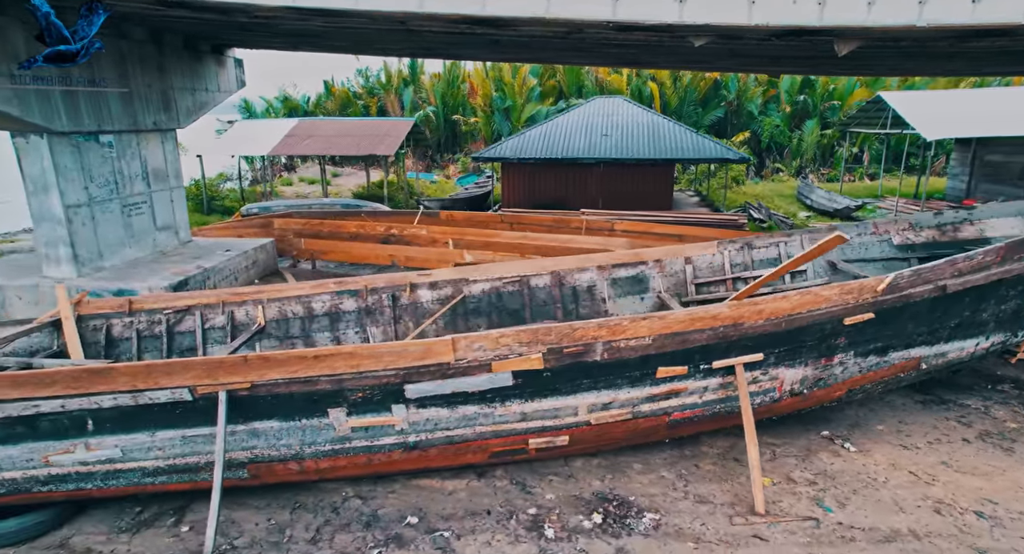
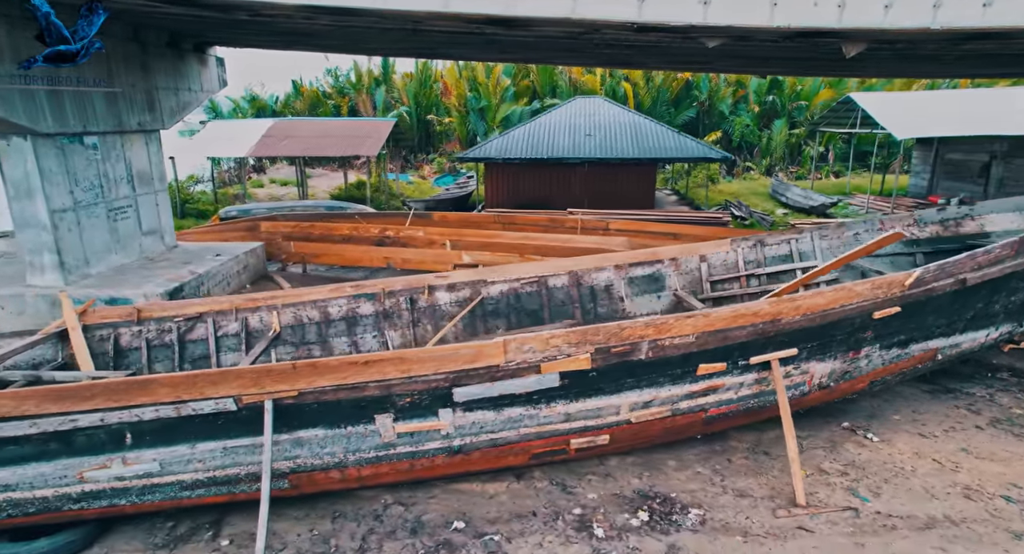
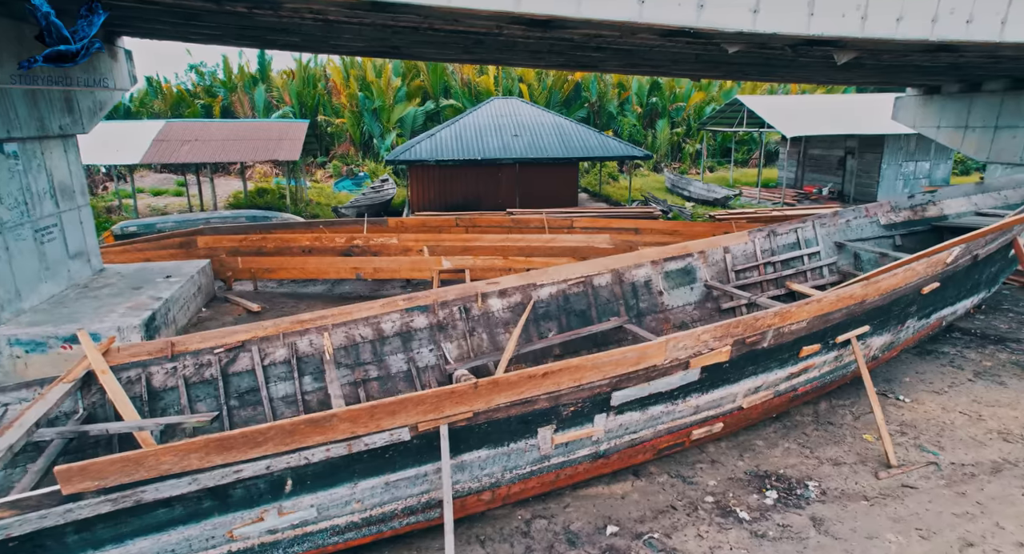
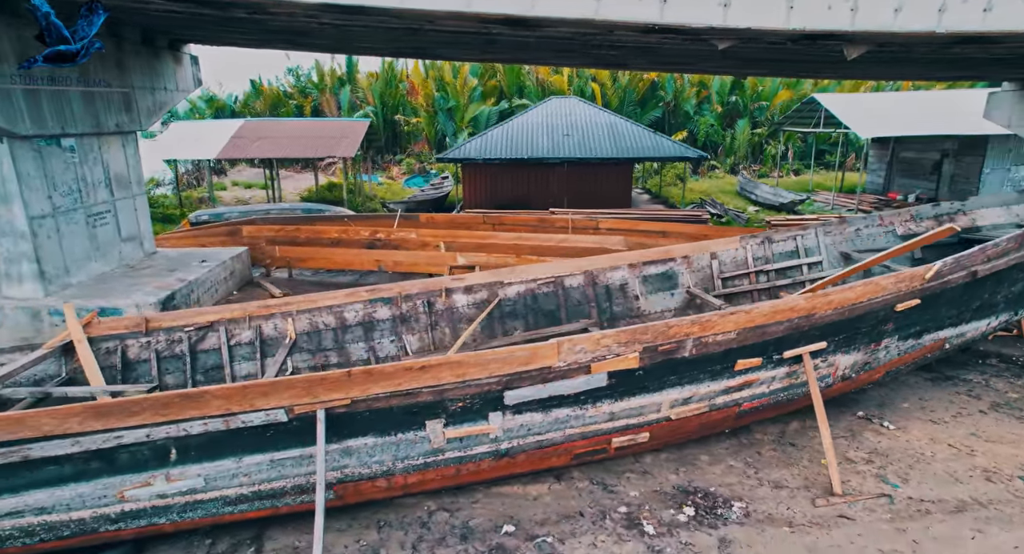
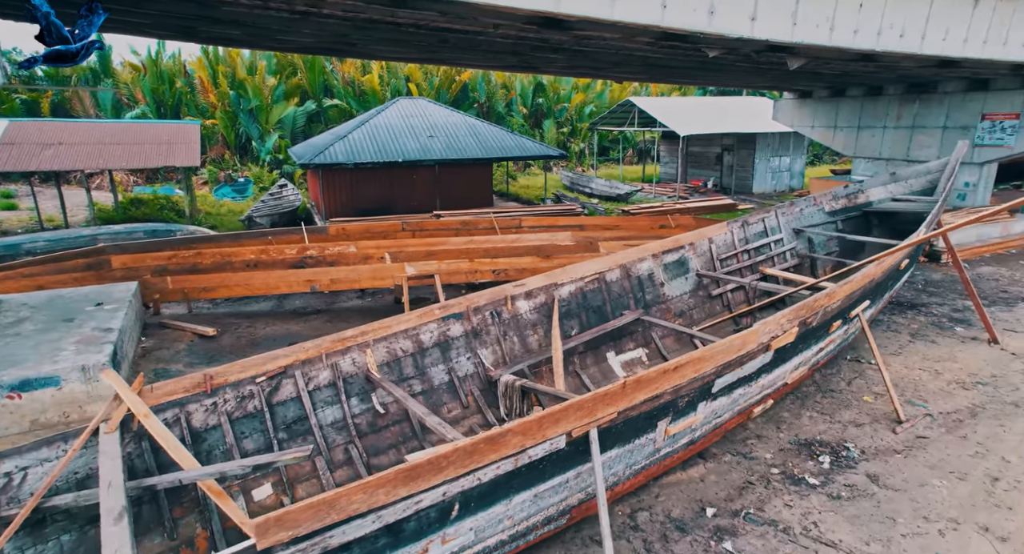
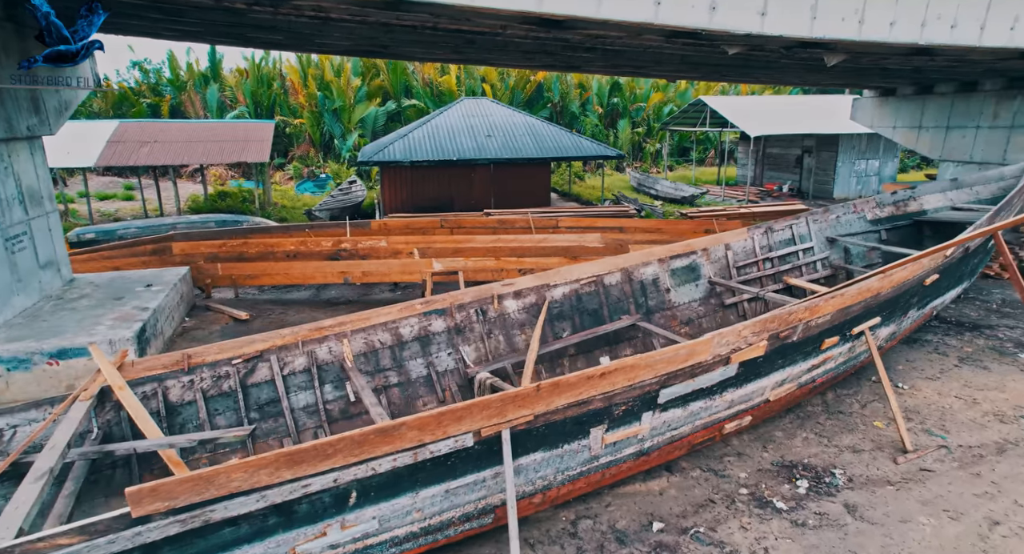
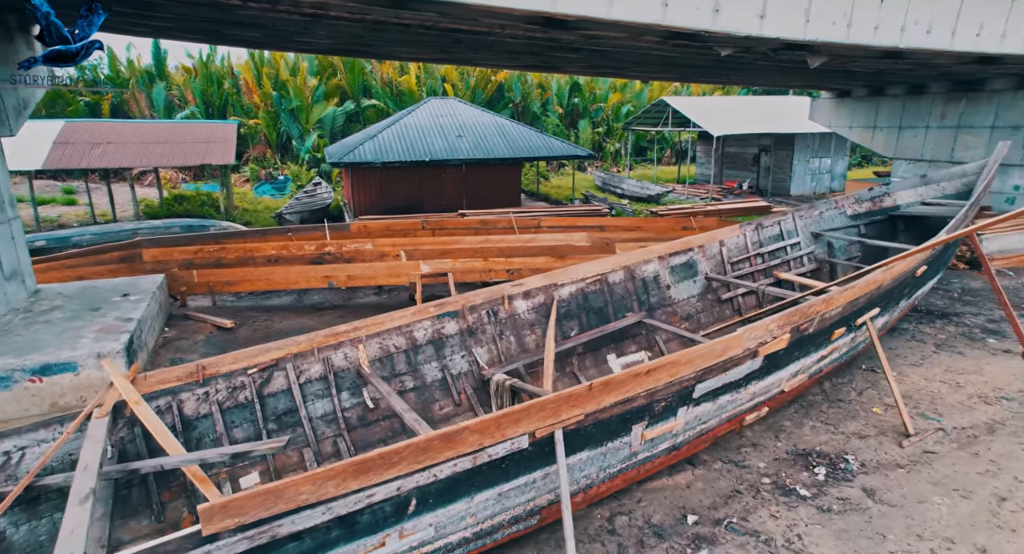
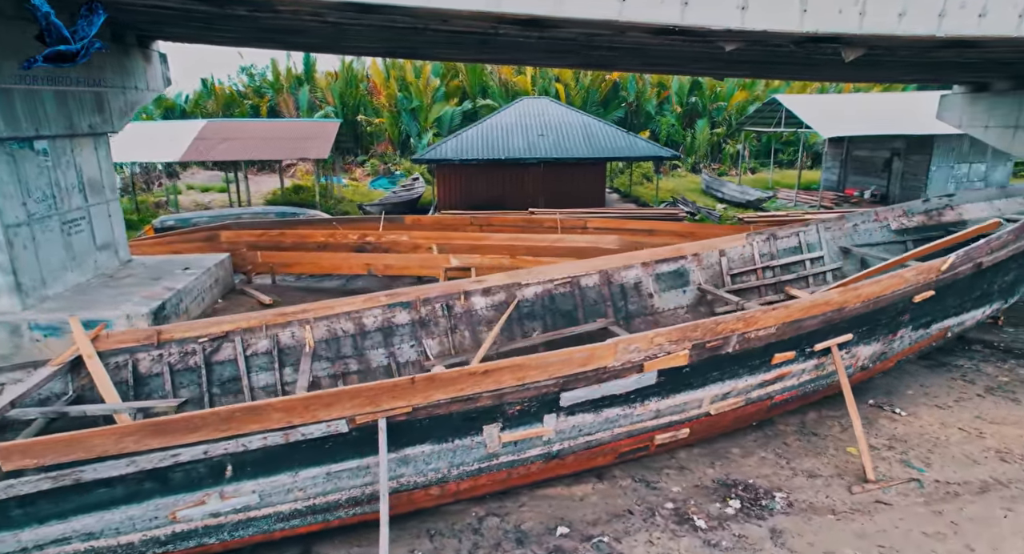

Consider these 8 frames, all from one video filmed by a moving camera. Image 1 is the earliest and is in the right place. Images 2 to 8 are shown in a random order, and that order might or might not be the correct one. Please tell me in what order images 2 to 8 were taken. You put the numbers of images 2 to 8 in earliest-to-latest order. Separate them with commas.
2, 4, 8, 3, 6, 7, 5
